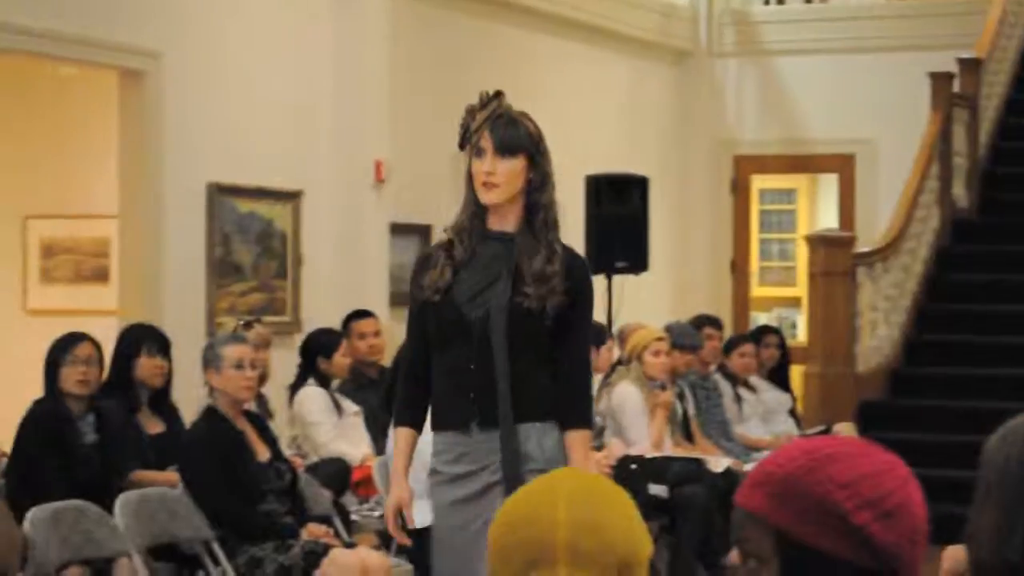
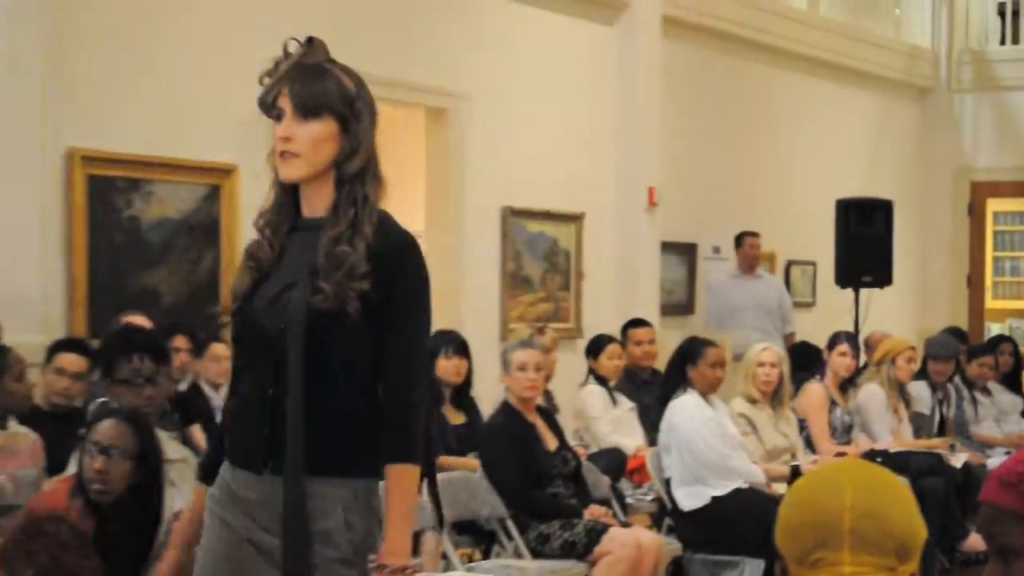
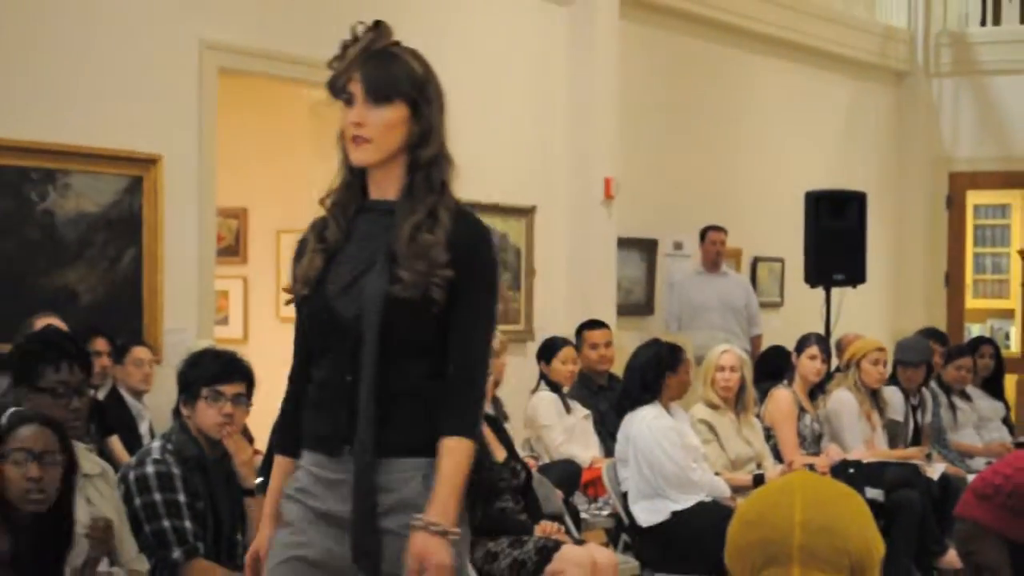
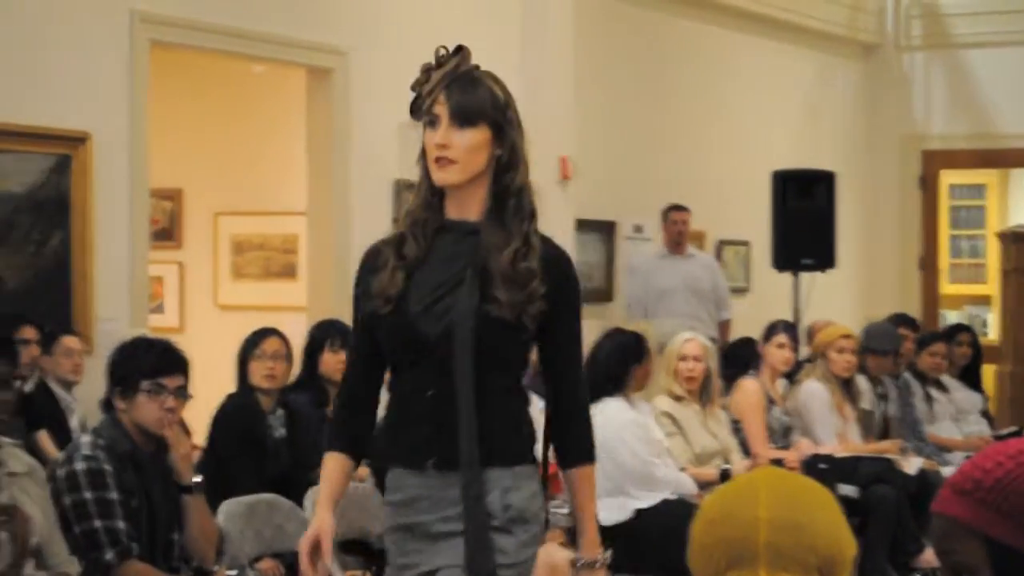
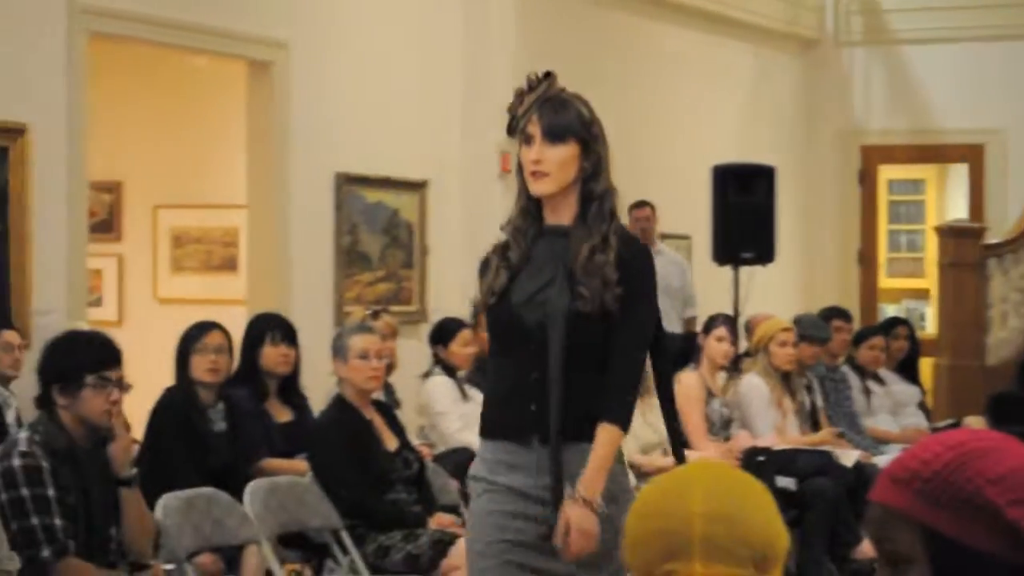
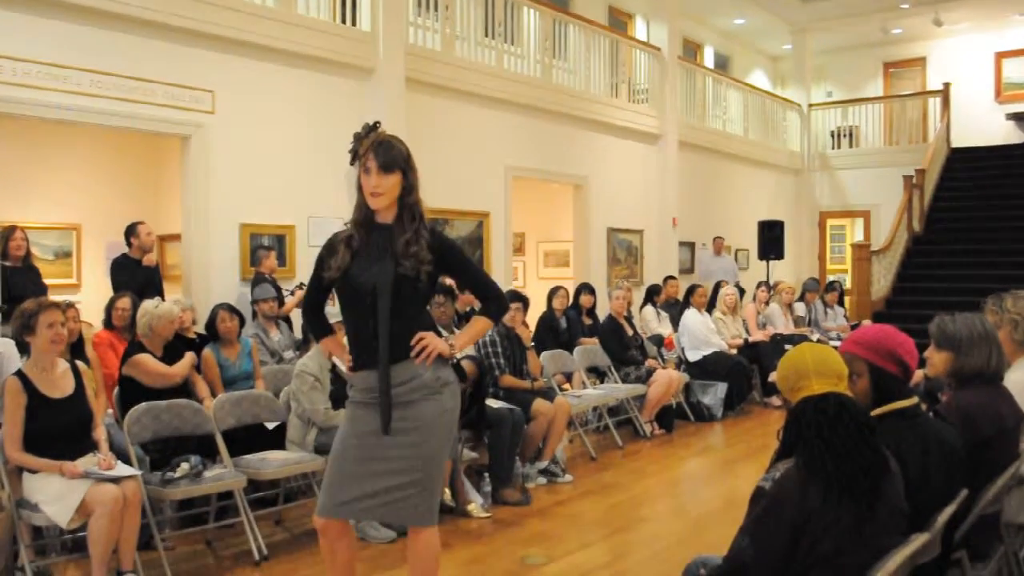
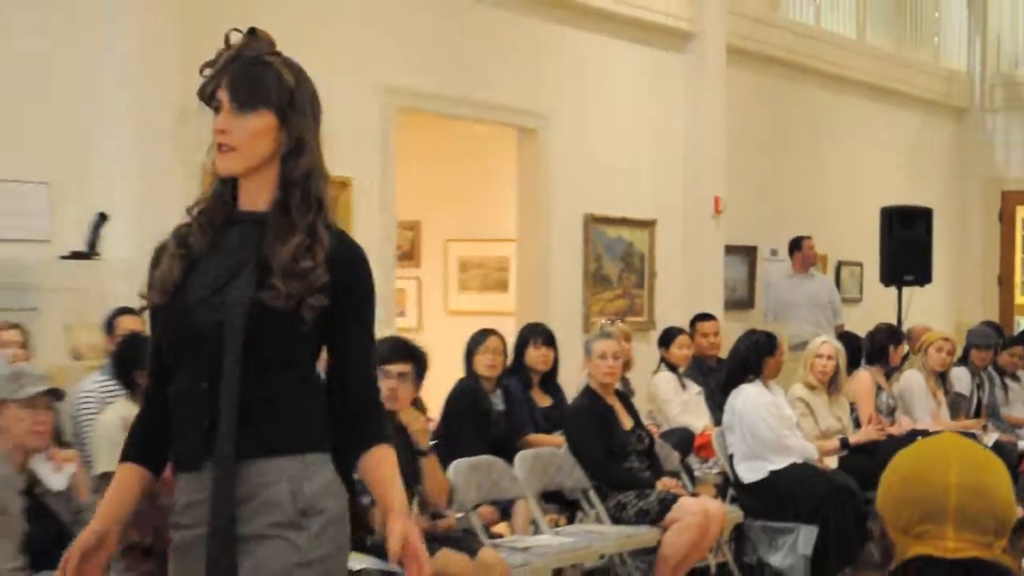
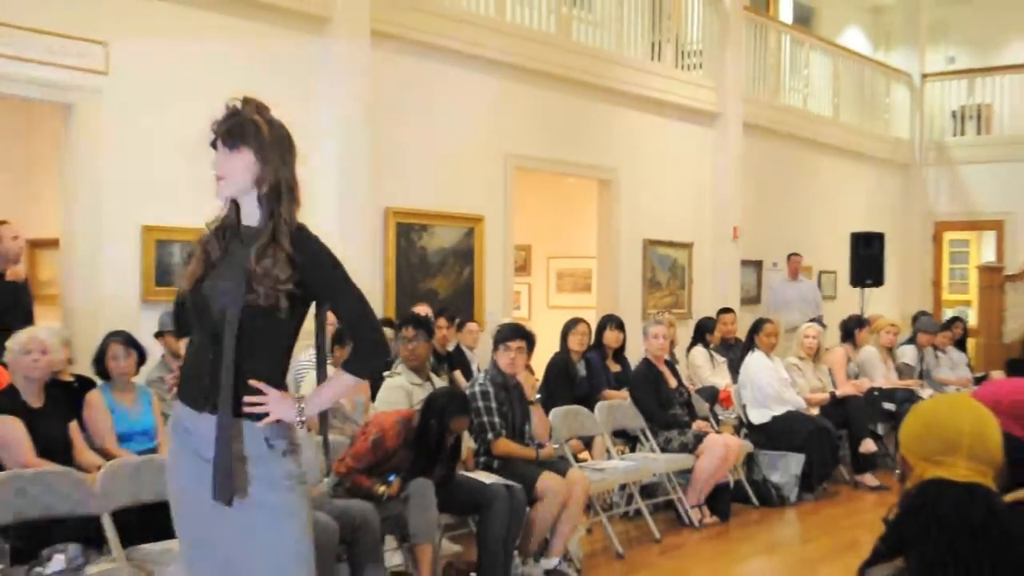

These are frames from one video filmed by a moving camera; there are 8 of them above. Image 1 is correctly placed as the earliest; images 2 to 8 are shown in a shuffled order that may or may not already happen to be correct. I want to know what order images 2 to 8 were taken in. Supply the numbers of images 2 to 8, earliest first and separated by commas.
5, 4, 3, 2, 7, 8, 6
